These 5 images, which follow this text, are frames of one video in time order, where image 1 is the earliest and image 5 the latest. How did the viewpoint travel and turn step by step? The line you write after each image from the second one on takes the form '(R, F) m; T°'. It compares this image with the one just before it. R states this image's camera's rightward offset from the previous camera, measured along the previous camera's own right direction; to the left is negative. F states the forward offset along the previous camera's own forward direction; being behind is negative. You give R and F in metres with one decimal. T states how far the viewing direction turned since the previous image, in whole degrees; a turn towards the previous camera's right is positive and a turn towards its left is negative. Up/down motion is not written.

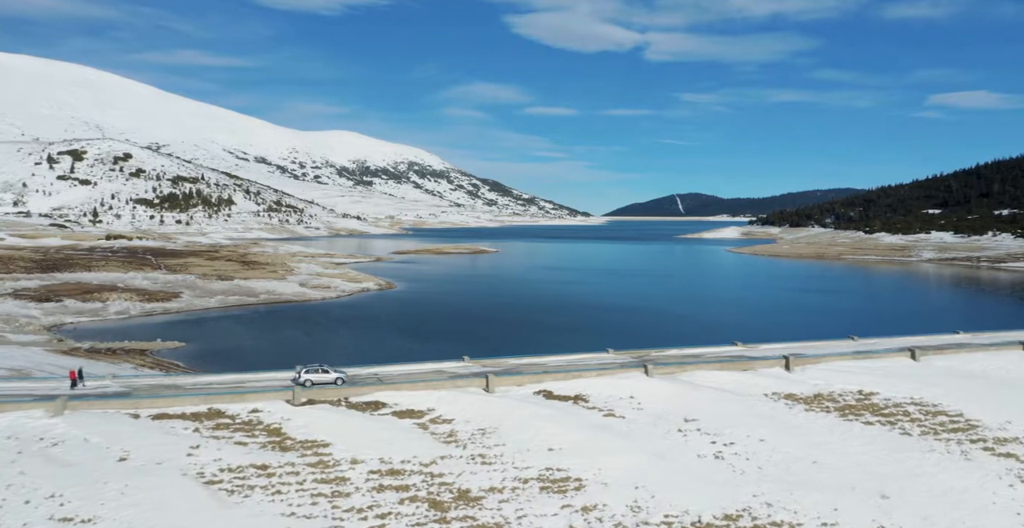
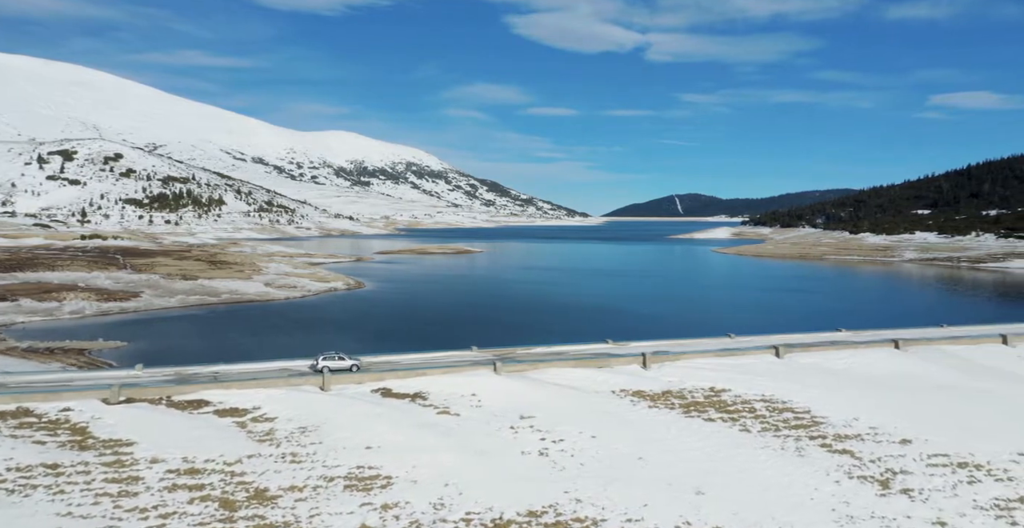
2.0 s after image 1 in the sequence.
(+4.9, +0.1) m; +1°
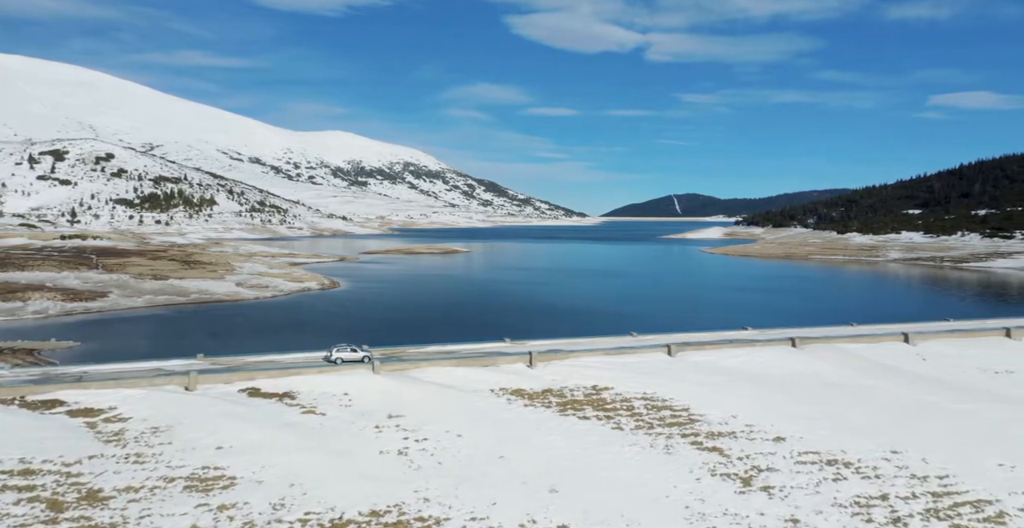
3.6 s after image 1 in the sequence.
(+3.9, +0.1) m; +1°
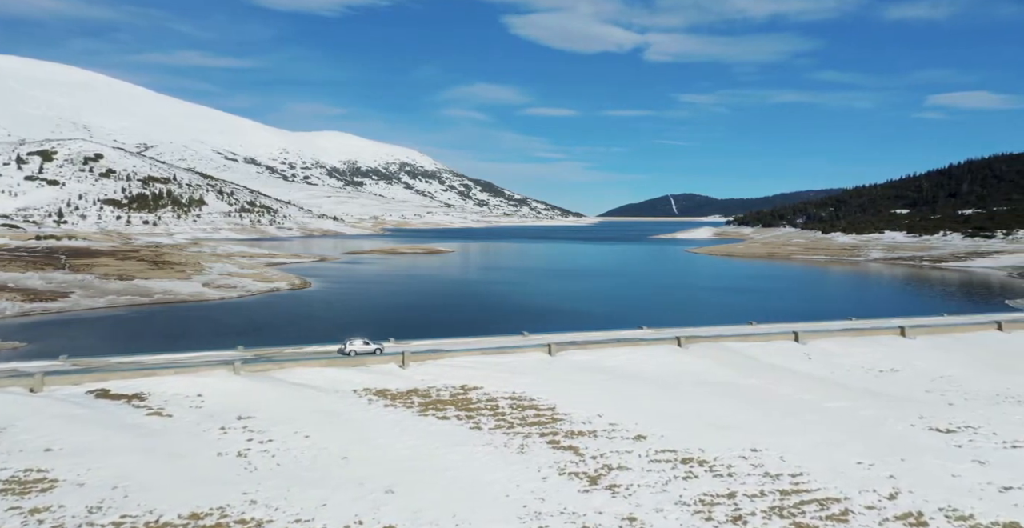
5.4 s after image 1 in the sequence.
(+4.3, 0.0) m; +1°
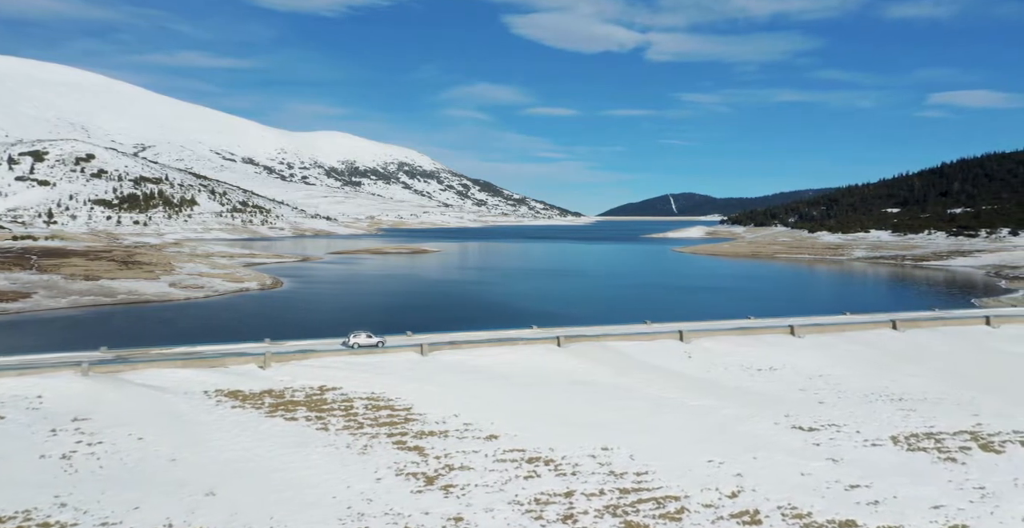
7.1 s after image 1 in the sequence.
(+4.8, 0.0) m; +1°
